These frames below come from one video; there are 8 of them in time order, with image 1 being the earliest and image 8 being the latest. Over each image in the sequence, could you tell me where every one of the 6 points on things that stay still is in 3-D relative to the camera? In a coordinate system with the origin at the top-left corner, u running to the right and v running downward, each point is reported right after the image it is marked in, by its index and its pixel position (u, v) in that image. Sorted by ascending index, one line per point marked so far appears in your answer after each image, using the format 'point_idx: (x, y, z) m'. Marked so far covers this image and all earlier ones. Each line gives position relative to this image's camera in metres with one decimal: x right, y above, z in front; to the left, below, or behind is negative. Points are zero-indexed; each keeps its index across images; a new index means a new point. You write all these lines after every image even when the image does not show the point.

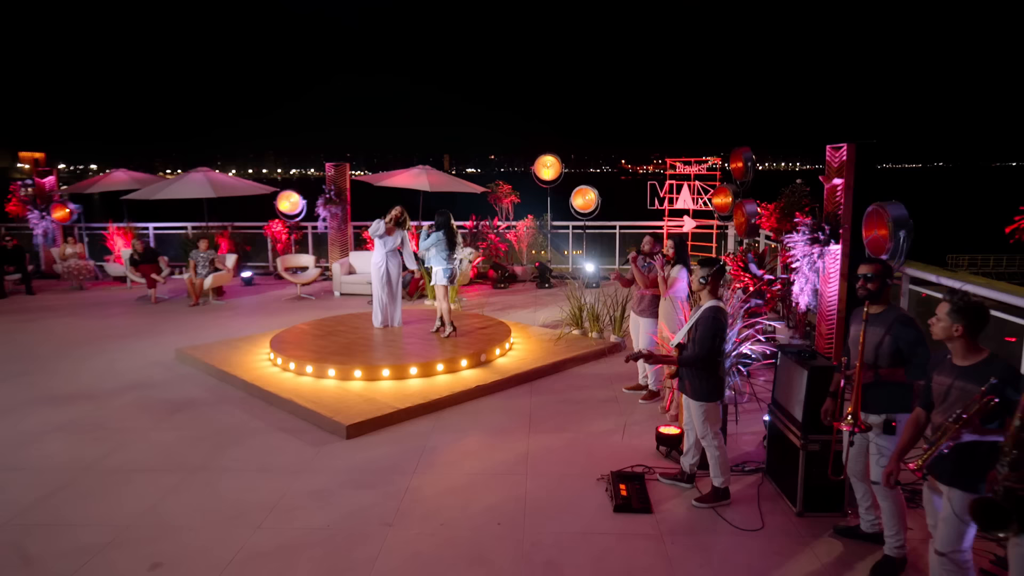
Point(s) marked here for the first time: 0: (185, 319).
0: (-4.5, -0.4, +9.7) m
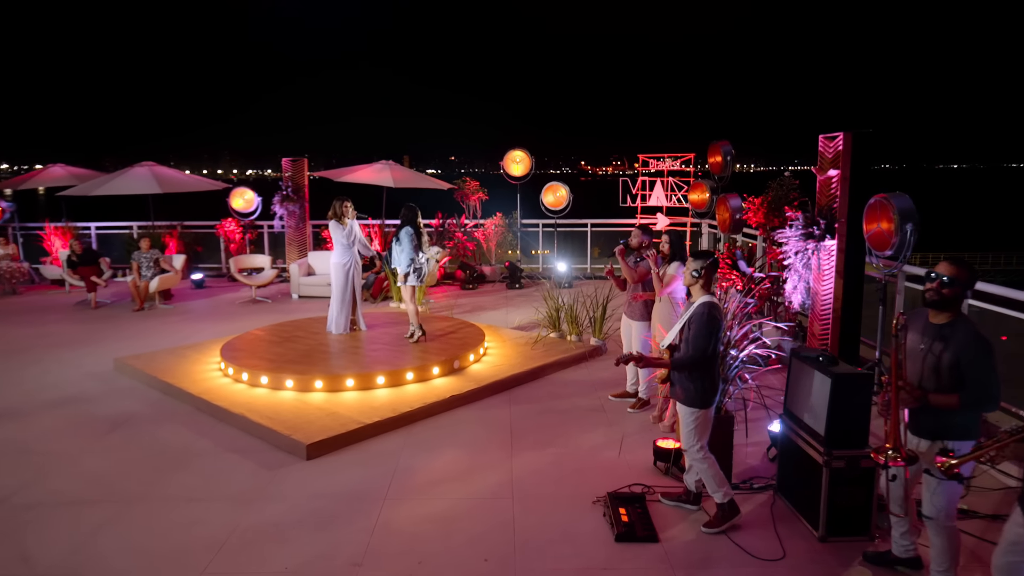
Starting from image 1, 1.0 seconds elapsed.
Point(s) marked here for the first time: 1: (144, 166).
0: (-4.9, -0.5, +8.9) m
1: (-5.4, +1.8, +10.3) m
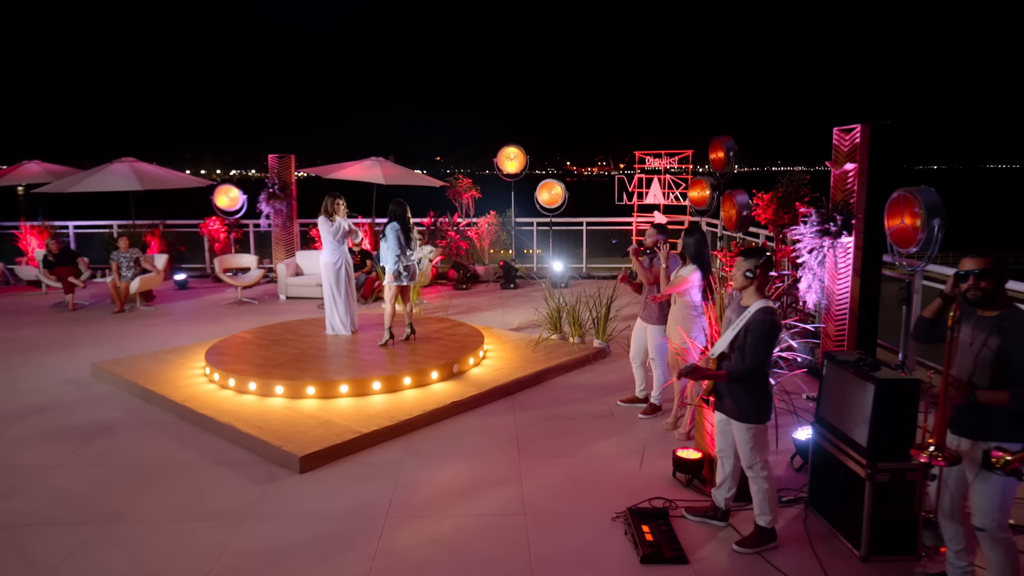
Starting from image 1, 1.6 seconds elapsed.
0: (-4.9, -0.5, +8.5) m
1: (-5.5, +1.8, +9.9) m
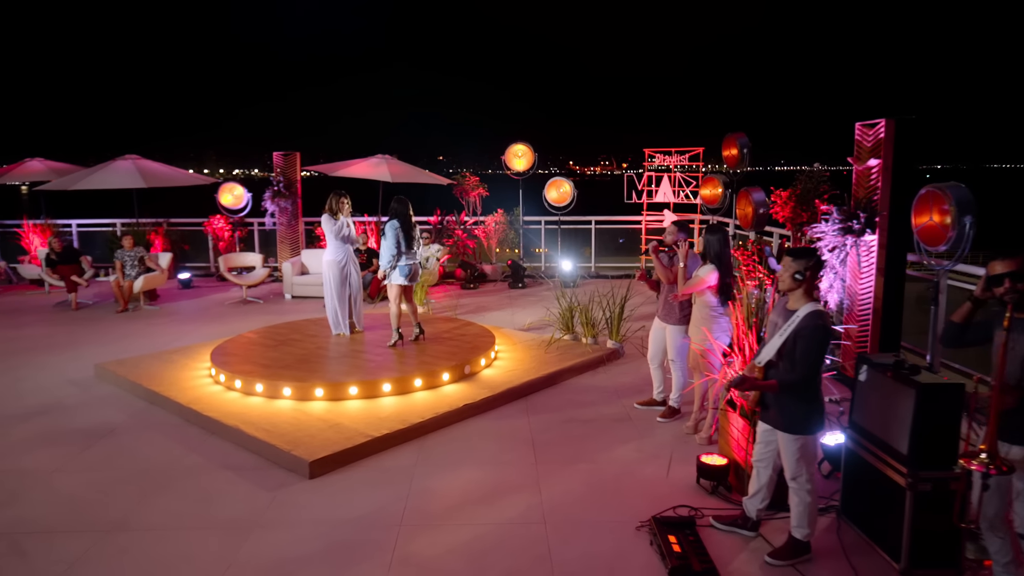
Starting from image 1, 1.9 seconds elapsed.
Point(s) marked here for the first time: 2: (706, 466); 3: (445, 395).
0: (-4.8, -0.5, +8.4) m
1: (-5.4, +1.8, +9.8) m
2: (+1.0, -1.0, +3.8) m
3: (-0.5, -0.8, +5.3) m
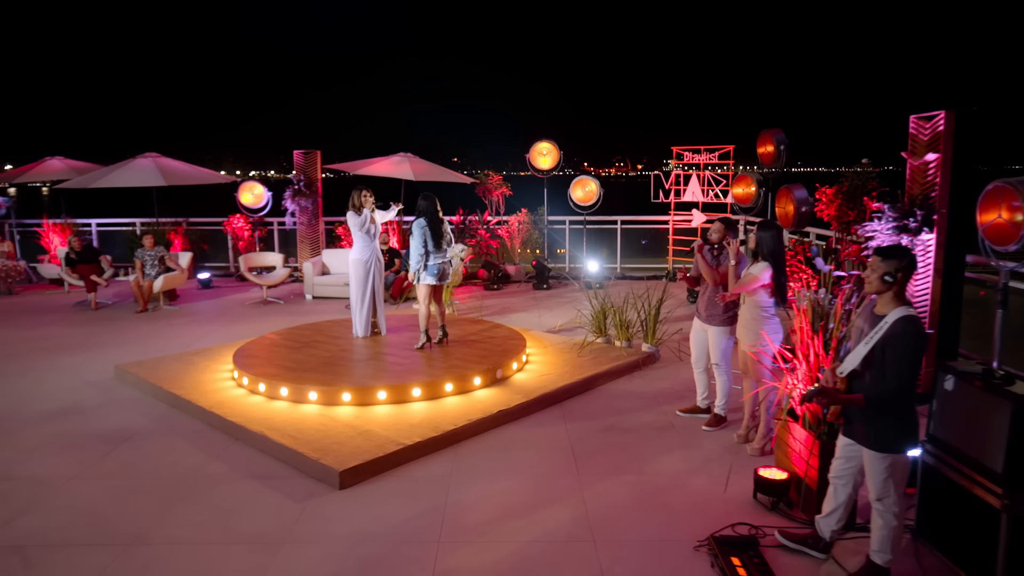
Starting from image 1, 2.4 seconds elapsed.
0: (-4.5, -0.5, +8.3) m
1: (-5.0, +1.8, +9.6) m
2: (+1.3, -1.0, +3.5) m
3: (-0.3, -0.8, +5.1) m
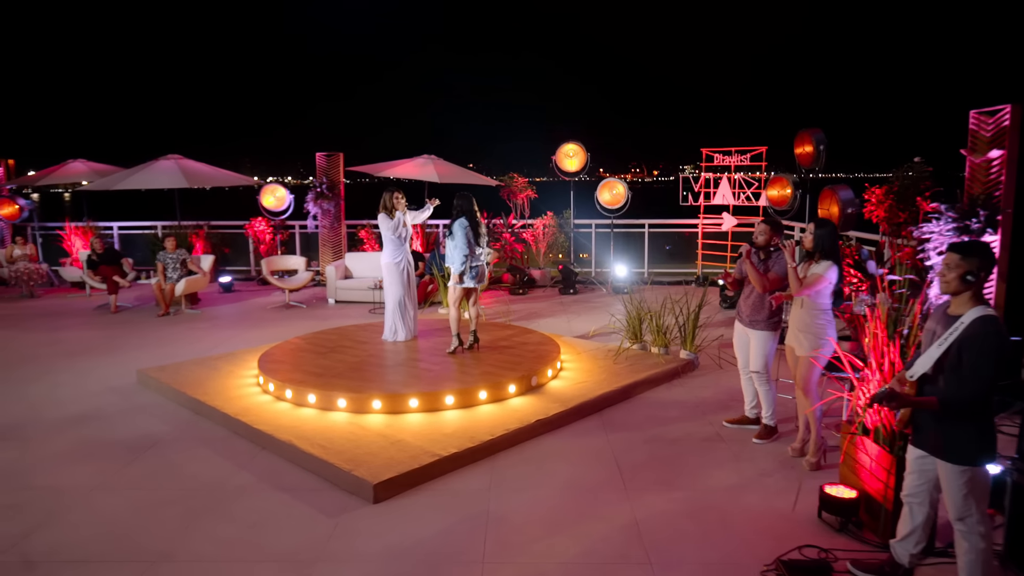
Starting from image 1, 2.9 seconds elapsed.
0: (-4.2, -0.5, +8.1) m
1: (-4.6, +1.8, +9.5) m
2: (+1.5, -1.0, +3.3) m
3: (0.0, -0.8, +4.8) m
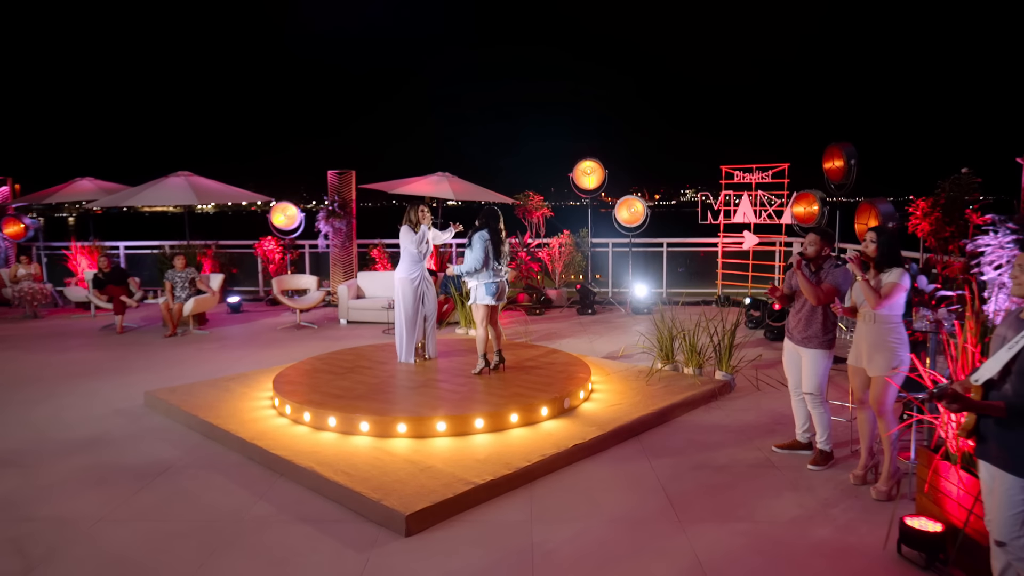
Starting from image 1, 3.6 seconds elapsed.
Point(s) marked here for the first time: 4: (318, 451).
0: (-3.9, -0.7, +7.8) m
1: (-4.4, +1.5, +9.3) m
2: (+1.7, -1.0, +2.9) m
3: (+0.2, -0.9, +4.5) m
4: (-1.2, -1.0, +4.3) m
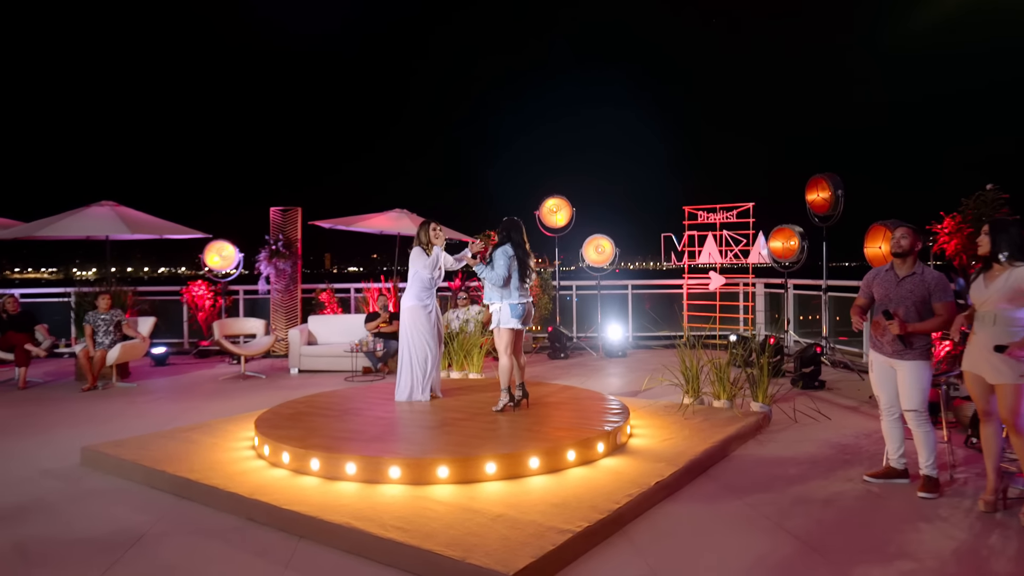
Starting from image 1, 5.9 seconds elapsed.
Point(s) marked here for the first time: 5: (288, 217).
0: (-4.0, -1.1, +6.5) m
1: (-4.7, +1.0, +8.2) m
2: (+2.2, -0.9, +2.5) m
3: (+0.5, -1.0, +3.8) m
4: (-0.8, -1.0, +3.4) m
5: (-3.1, +1.0, +9.8) m
